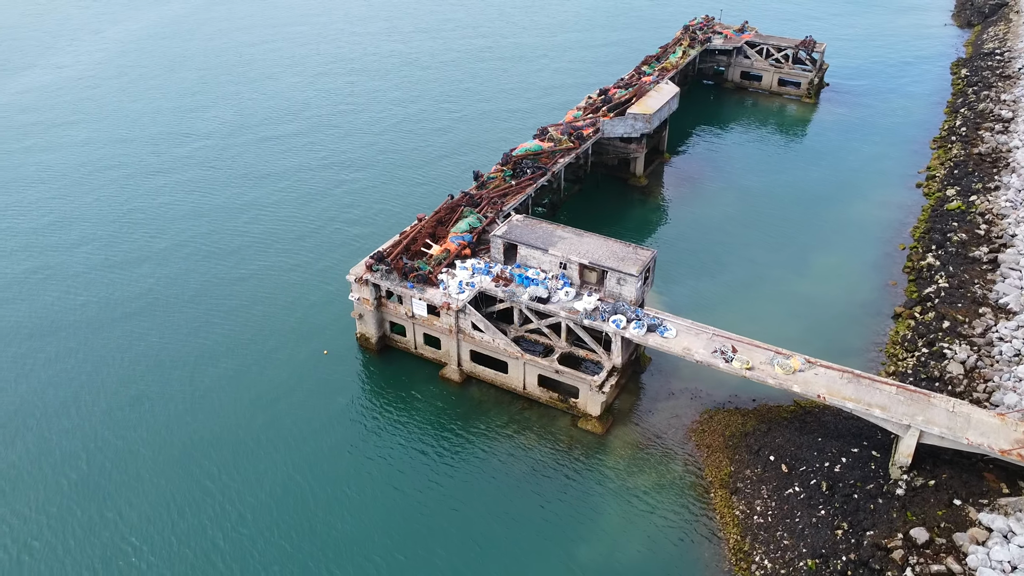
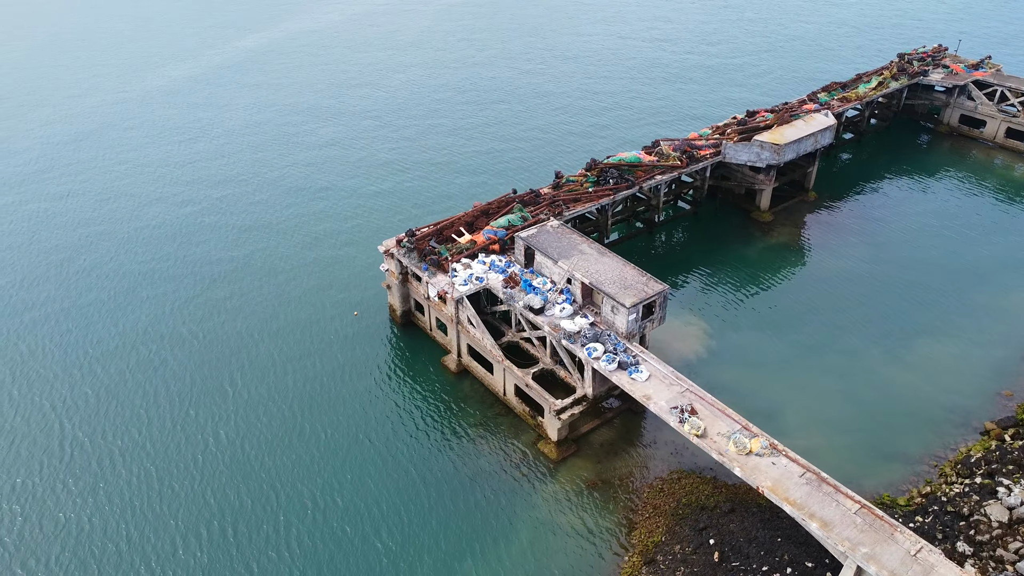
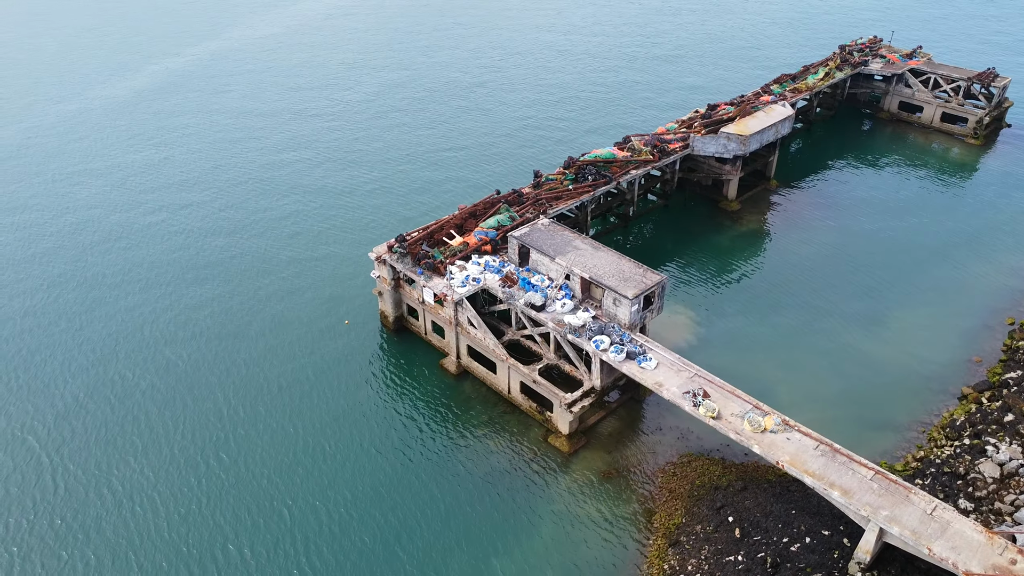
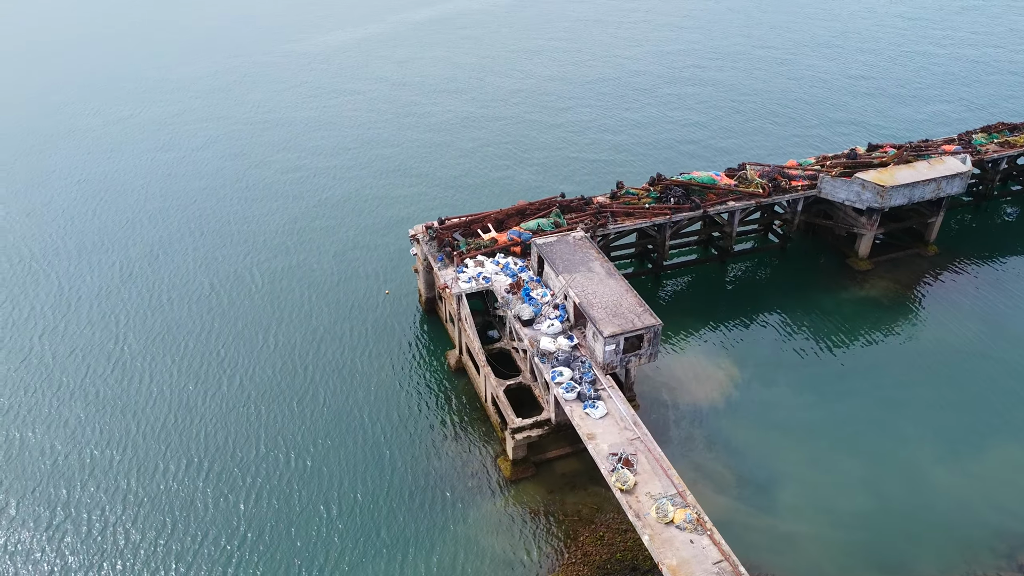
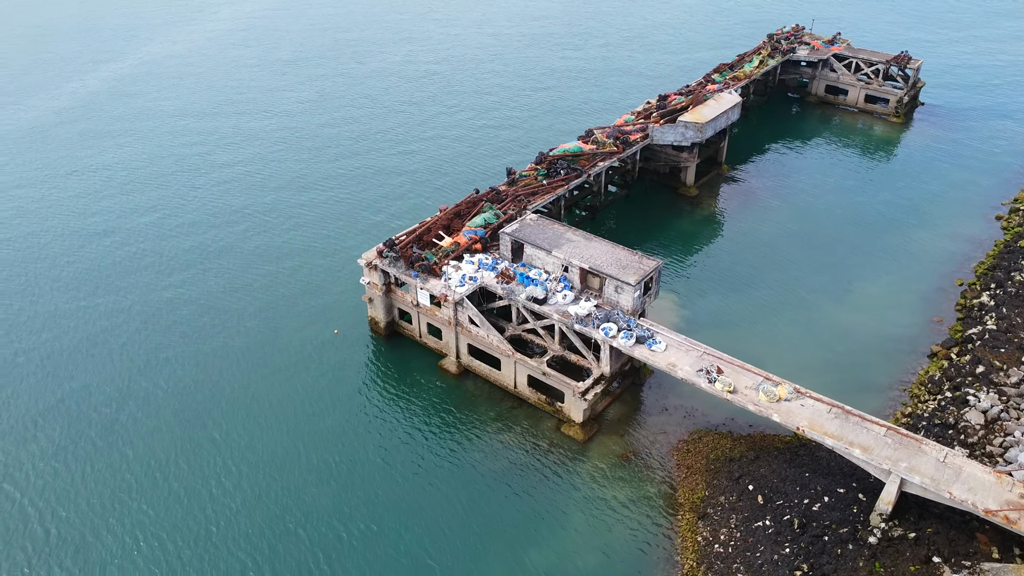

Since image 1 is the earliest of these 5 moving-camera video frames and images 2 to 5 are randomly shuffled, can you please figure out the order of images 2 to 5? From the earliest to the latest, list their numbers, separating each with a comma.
5, 3, 2, 4
